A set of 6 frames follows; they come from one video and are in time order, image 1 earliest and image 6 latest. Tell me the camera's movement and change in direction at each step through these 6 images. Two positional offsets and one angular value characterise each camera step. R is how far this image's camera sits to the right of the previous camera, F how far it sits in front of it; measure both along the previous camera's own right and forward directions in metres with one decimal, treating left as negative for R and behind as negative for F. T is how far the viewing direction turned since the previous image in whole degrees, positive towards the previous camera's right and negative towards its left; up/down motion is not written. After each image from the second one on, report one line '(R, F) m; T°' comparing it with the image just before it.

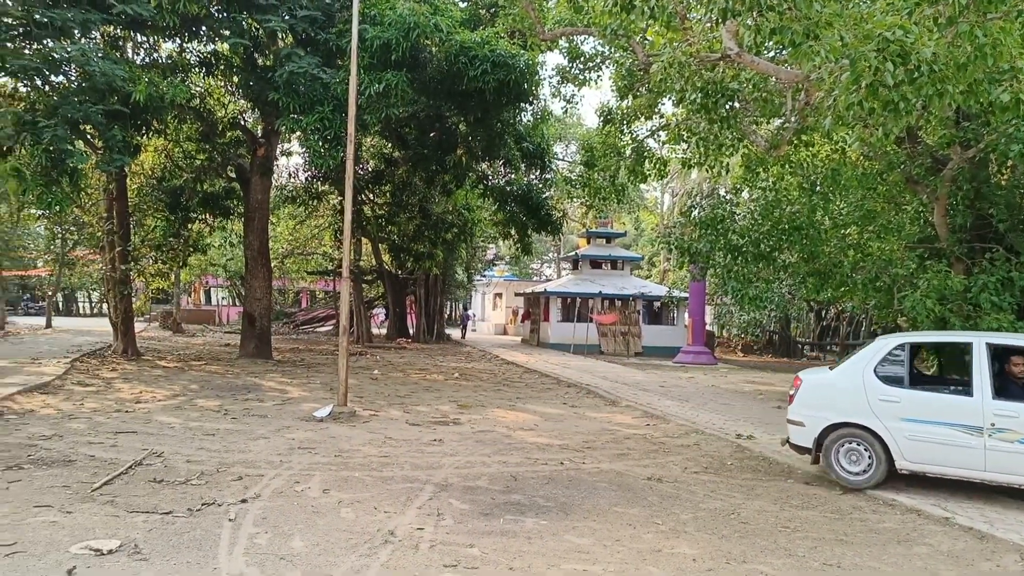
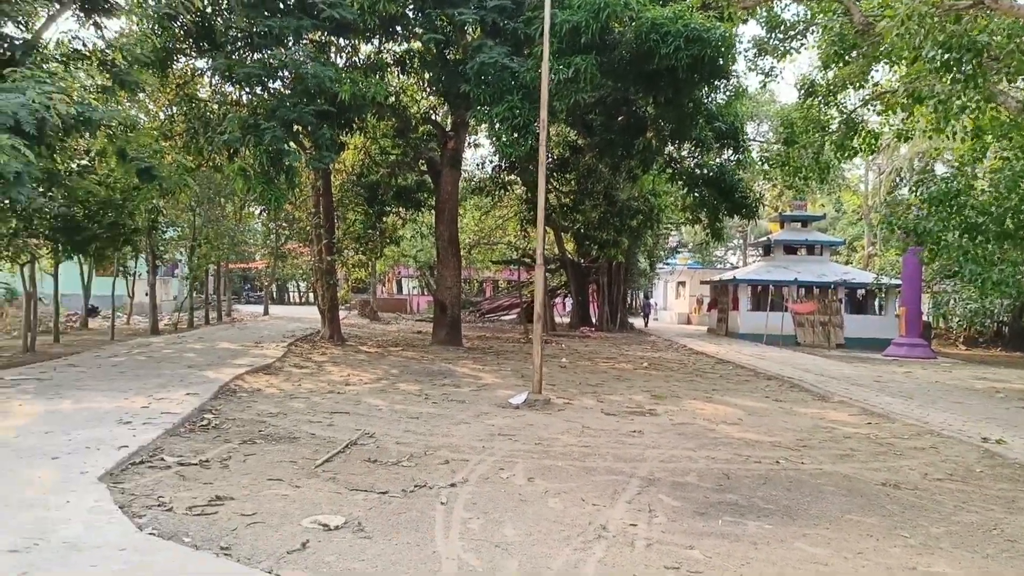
(-0.2, +0.2) m; -13°
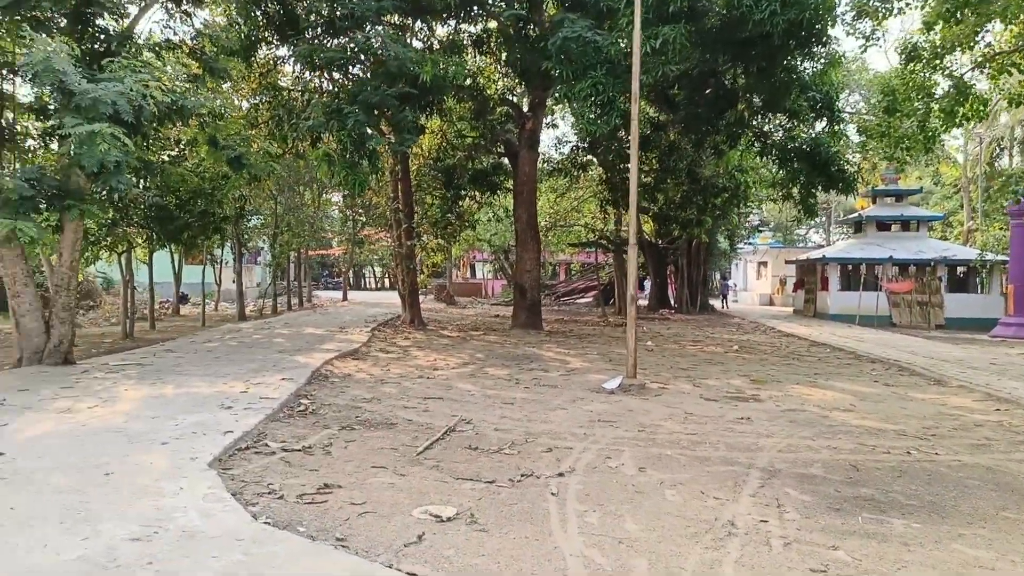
(-0.2, +0.2) m; -5°
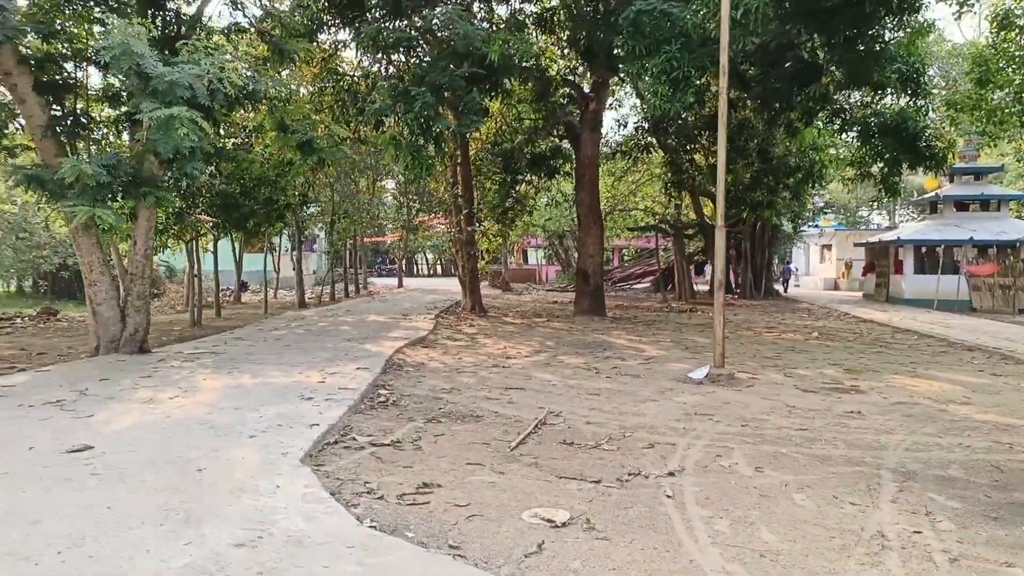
(-0.3, +0.3) m; -4°
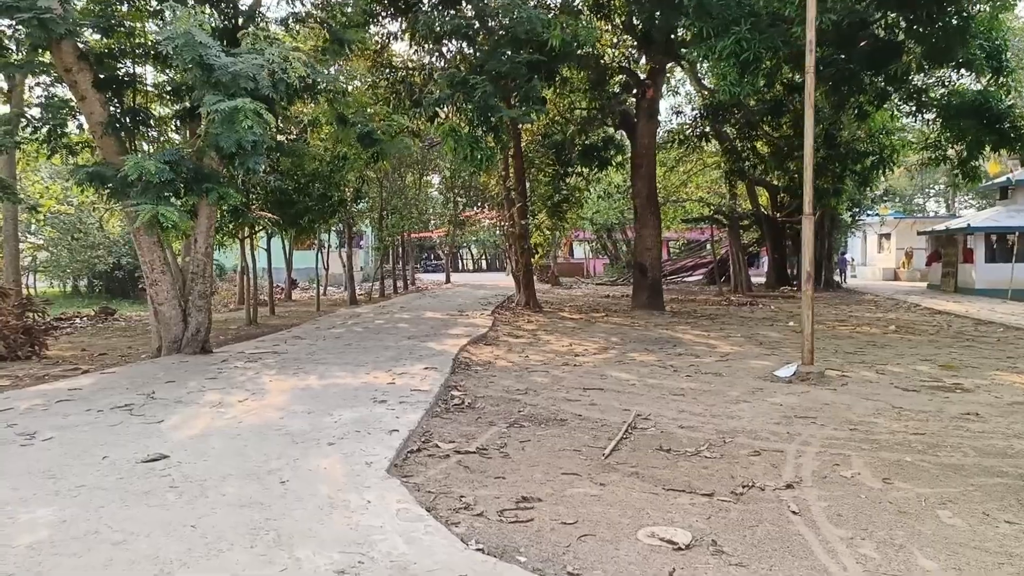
(-0.3, +0.3) m; -3°
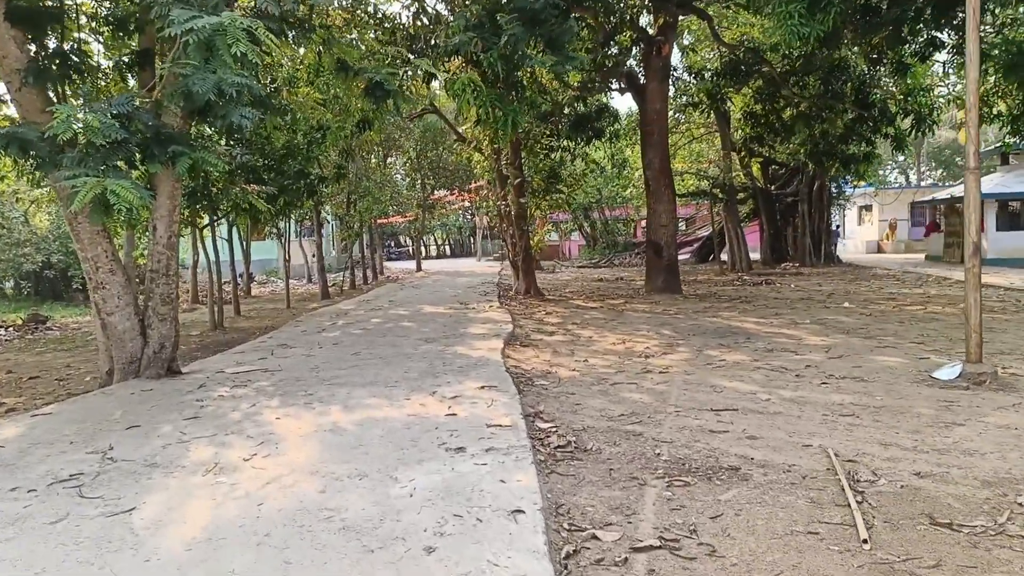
(-0.9, +1.7) m; +4°
